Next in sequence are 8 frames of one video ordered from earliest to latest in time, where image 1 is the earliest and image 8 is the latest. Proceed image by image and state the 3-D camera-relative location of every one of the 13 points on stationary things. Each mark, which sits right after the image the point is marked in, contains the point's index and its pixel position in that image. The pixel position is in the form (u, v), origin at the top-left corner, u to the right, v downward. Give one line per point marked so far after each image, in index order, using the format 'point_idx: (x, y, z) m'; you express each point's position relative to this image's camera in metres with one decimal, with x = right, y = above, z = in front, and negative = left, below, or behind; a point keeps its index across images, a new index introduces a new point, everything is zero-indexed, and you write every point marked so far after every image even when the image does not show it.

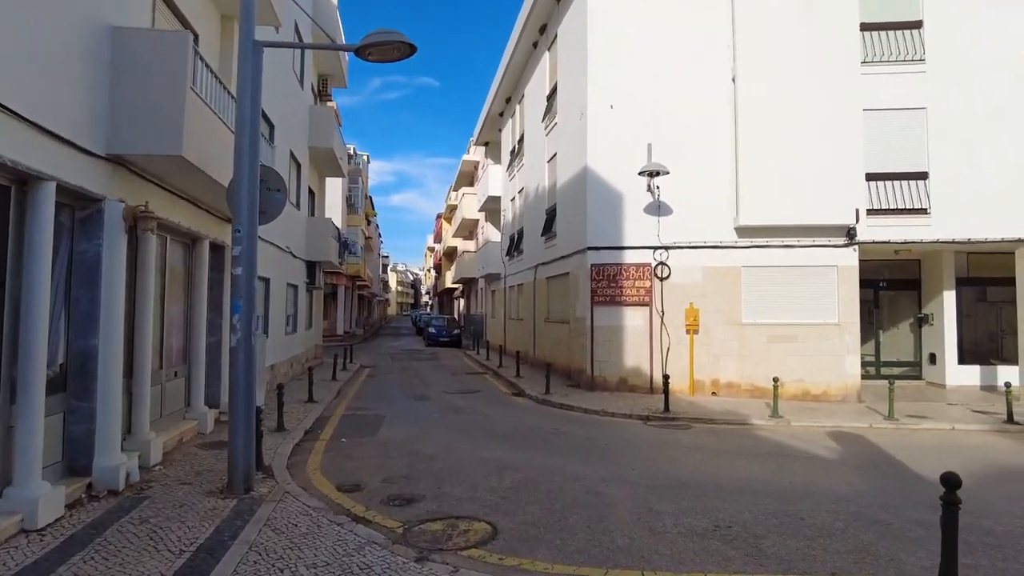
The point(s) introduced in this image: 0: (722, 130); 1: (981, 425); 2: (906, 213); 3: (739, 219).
0: (+4.4, +3.3, +13.7) m
1: (+7.8, -2.3, +11.1) m
2: (+7.8, +1.5, +13.1) m
3: (+4.6, +1.4, +13.3) m
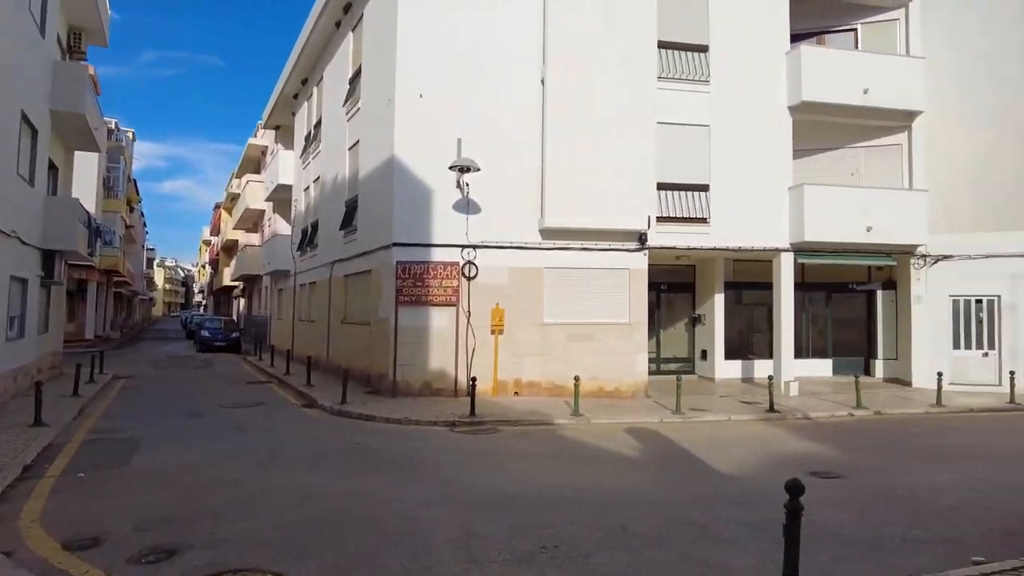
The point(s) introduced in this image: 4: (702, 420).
0: (+0.4, +3.3, +13.6) m
1: (+4.4, -2.3, +12.1) m
2: (+3.8, +1.4, +14.0) m
3: (+0.7, +1.4, +13.2) m
4: (+3.3, -2.3, +11.6) m
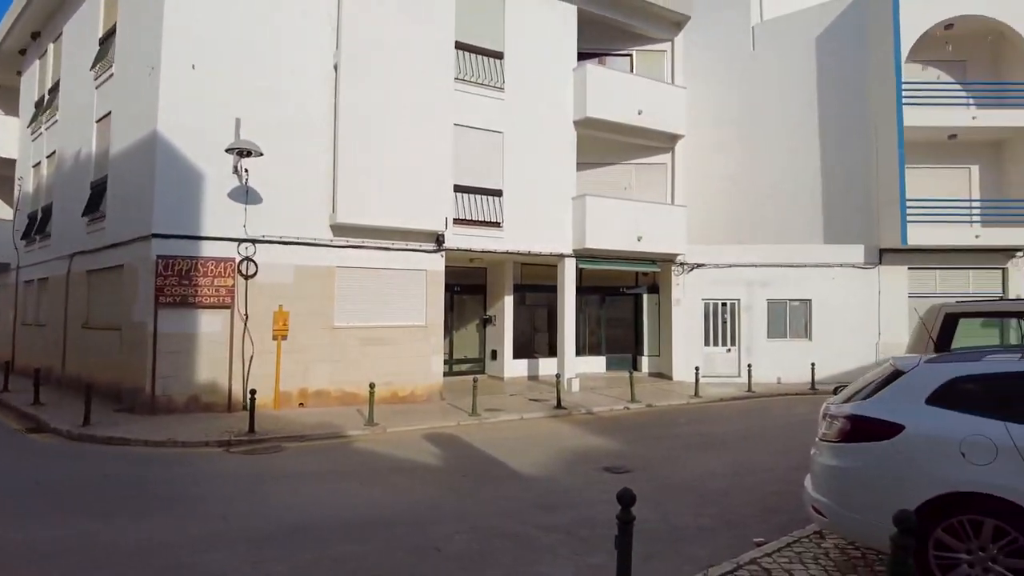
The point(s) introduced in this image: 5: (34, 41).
0: (-3.7, +3.3, +12.6) m
1: (+0.5, -2.4, +12.5) m
2: (-0.6, +1.4, +14.1) m
3: (-3.3, +1.4, +12.4) m
4: (-0.3, -2.4, +11.7) m
5: (-13.9, +7.2, +18.9) m
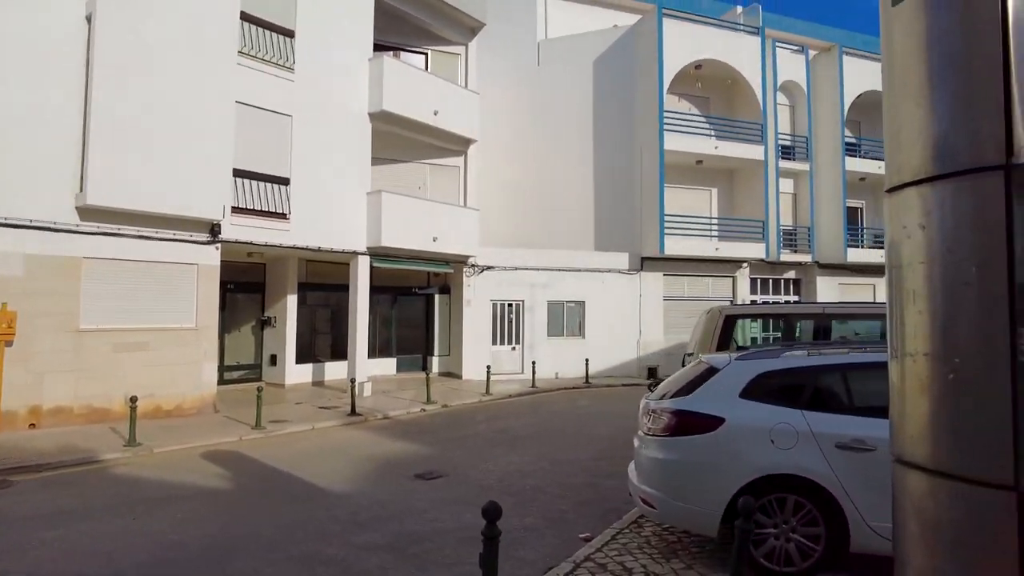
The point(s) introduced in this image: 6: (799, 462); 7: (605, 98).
0: (-7.1, +3.4, +10.4) m
1: (-3.2, -2.4, +11.7) m
2: (-4.8, +1.4, +12.9) m
3: (-6.7, +1.4, +10.3) m
4: (-3.7, -2.4, +10.7) m
5: (-18.9, +7.4, +12.9) m
6: (+2.0, -1.2, +4.5) m
7: (+2.6, +5.3, +18.4) m
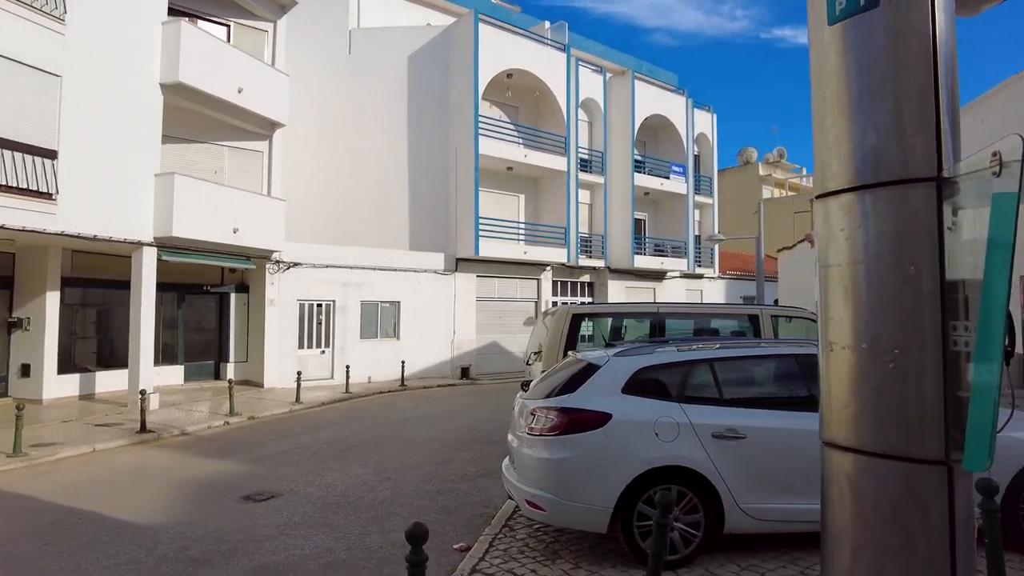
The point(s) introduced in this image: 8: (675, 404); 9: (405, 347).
0: (-9.3, +3.5, +7.4) m
1: (-6.0, -2.3, +9.9) m
2: (-7.8, +1.5, +10.5) m
3: (-8.9, +1.5, +7.4) m
4: (-6.2, -2.3, +8.8) m
5: (-21.1, +7.7, +6.0) m
6: (+1.2, -1.2, +4.7) m
7: (-2.6, +5.3, +18.2) m
8: (+1.2, -0.9, +4.9) m
9: (-2.8, -1.6, +17.2) m
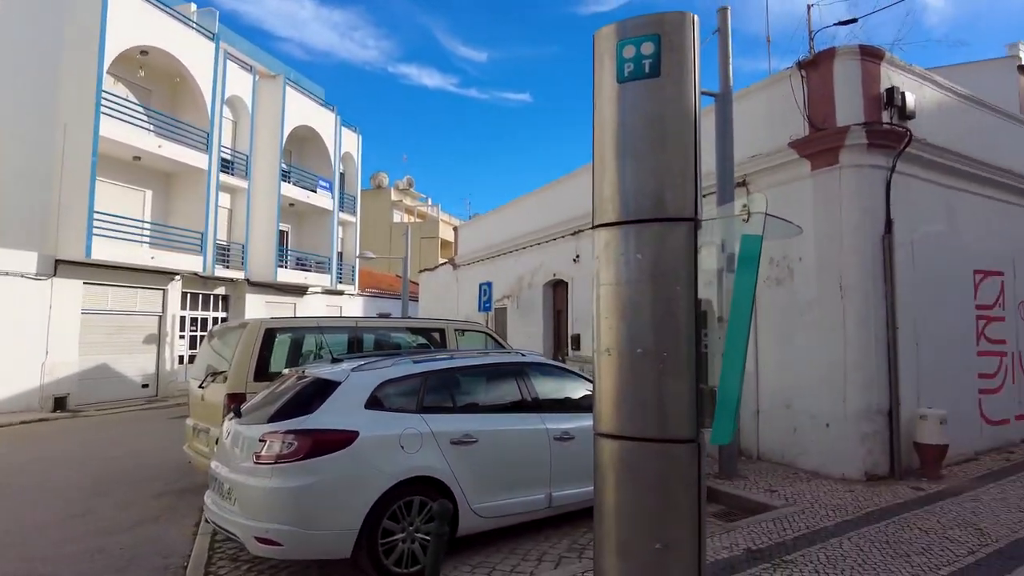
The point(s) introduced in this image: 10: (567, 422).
0: (-10.8, +3.7, +1.6) m
1: (-9.6, -2.2, +5.2) m
2: (-11.3, +1.6, +4.8) m
3: (-10.5, +1.8, +1.7) m
4: (-9.1, -2.2, +4.2) m
5: (-19.9, +8.4, -5.9) m
6: (-0.6, -1.3, +4.8) m
7: (-10.9, +5.2, +14.3) m
8: (-0.7, -1.0, +5.0) m
9: (-10.8, -1.7, +13.1) m
10: (+0.5, -1.2, +5.8) m
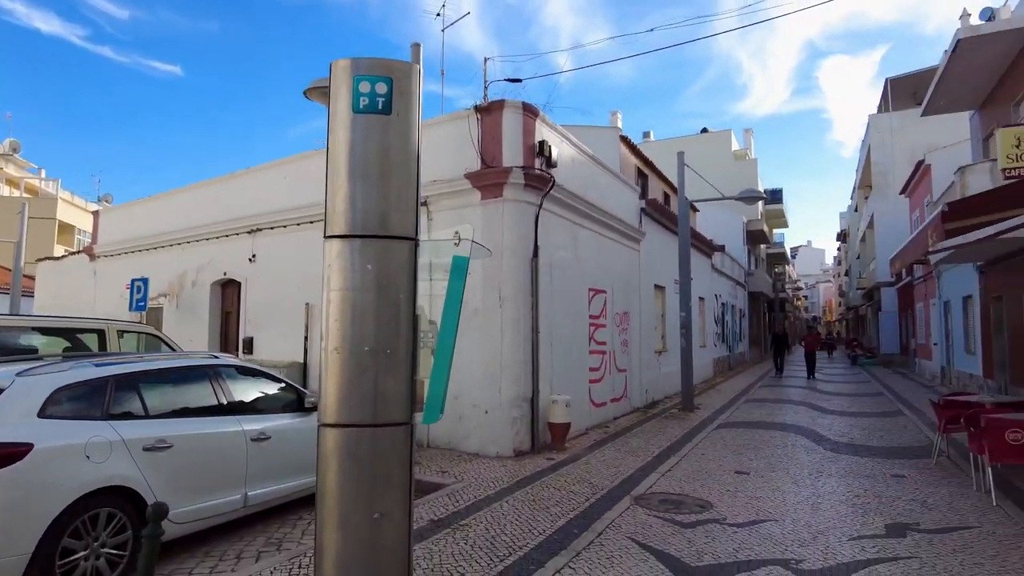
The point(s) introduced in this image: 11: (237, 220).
0: (-9.8, +4.2, -3.2) m
1: (-10.7, -1.8, +0.5) m
2: (-11.9, +2.1, -0.7) m
3: (-9.7, +2.2, -3.0) m
4: (-9.8, -1.8, -0.2) m
5: (-13.9, +9.2, -14.1) m
6: (-2.7, -1.3, +4.5) m
7: (-16.1, +5.6, +7.8) m
8: (-2.9, -0.9, +4.6) m
9: (-15.7, -1.2, +6.7) m
10: (-2.3, -1.2, +5.9) m
11: (-5.1, +1.3, +12.3) m
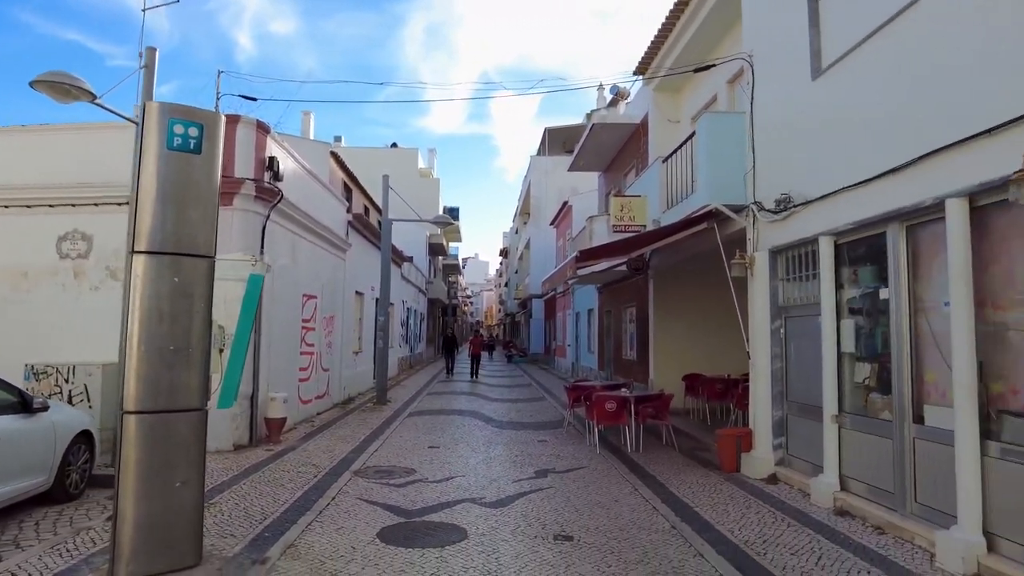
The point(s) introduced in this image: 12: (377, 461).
0: (-6.9, +4.4, -5.7) m
1: (-9.6, -1.5, -3.0) m
2: (-10.0, +2.5, -4.5) m
3: (-7.0, +2.4, -5.5) m
4: (-8.5, -1.5, -3.1) m
5: (-5.2, +9.5, -17.2) m
6: (-4.4, -1.2, +4.3) m
7: (-17.5, +6.3, +1.1) m
8: (-4.6, -0.9, +4.4) m
9: (-16.9, -0.6, +0.3) m
10: (-4.6, -1.2, +5.8) m
11: (-10.0, +1.5, +10.2) m
12: (-1.9, -2.4, +9.1) m
